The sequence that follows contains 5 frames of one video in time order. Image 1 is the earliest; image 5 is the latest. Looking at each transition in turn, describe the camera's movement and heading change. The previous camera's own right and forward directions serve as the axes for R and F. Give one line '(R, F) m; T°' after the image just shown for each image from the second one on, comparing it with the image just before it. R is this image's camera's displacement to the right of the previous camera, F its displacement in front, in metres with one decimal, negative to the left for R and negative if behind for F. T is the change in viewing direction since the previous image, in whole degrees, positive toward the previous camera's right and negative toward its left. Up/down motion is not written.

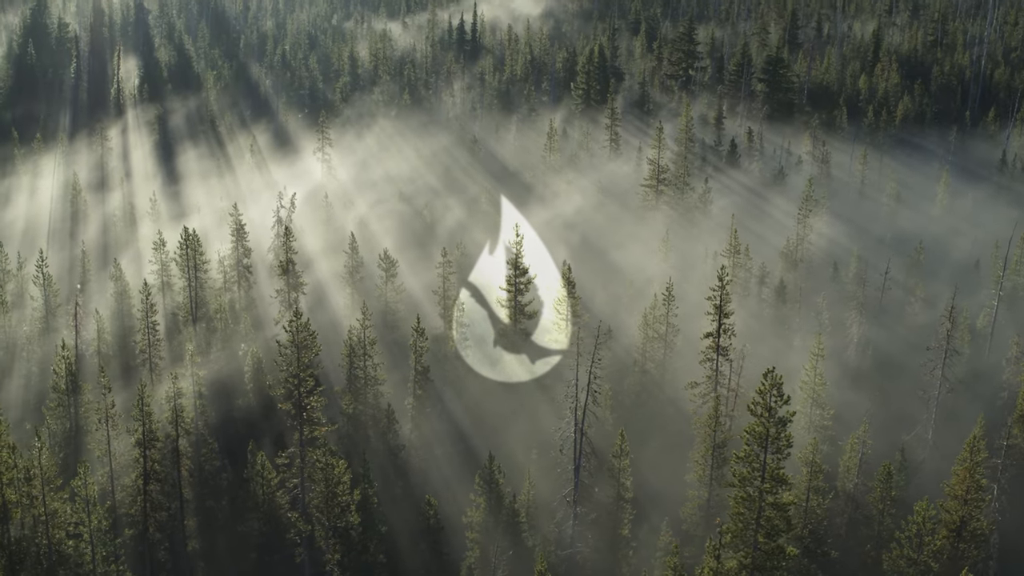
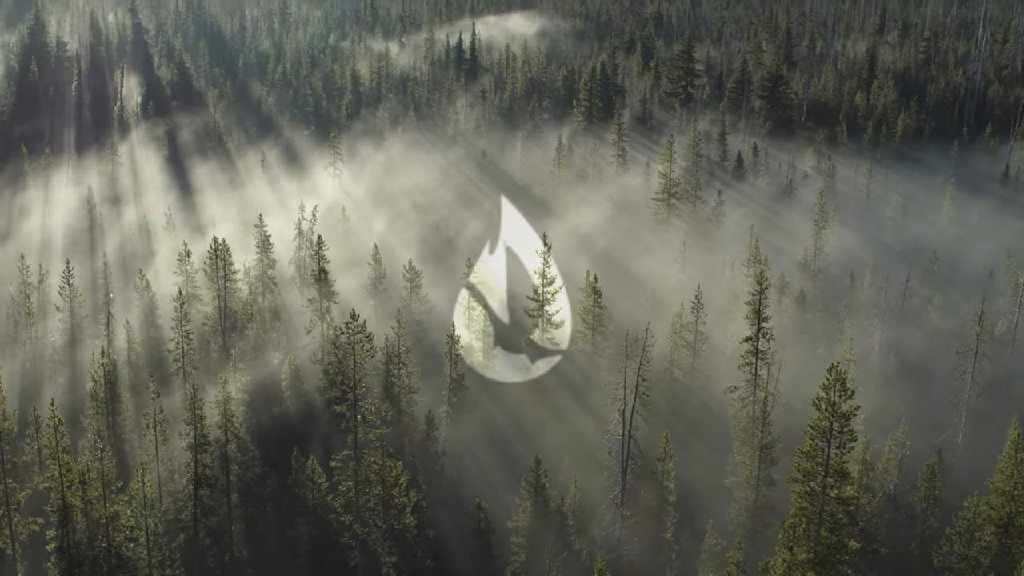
(-4.2, -0.6) m; +1°
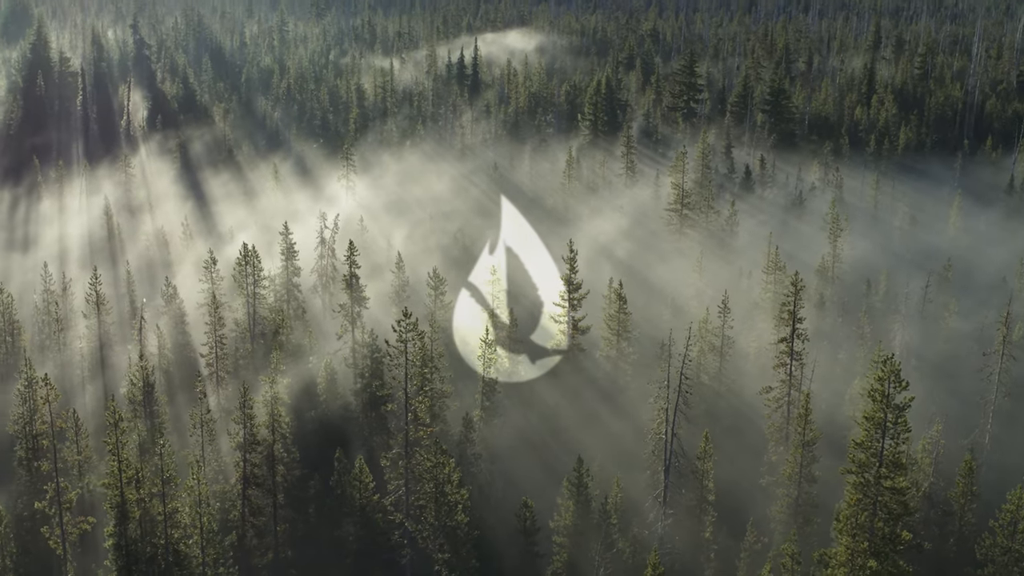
(-3.7, -0.7) m; +1°
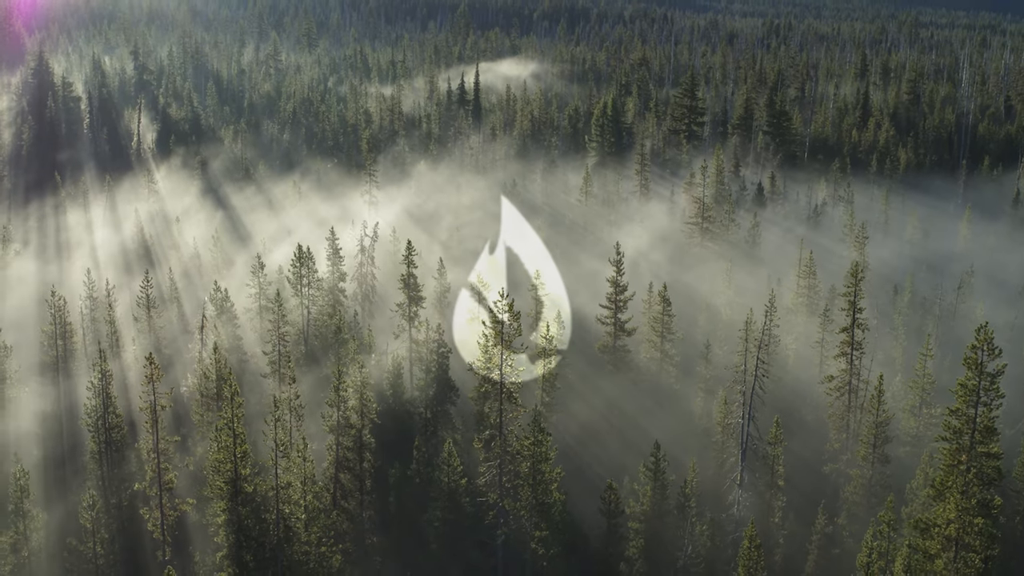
(-7.2, -1.5) m; +1°
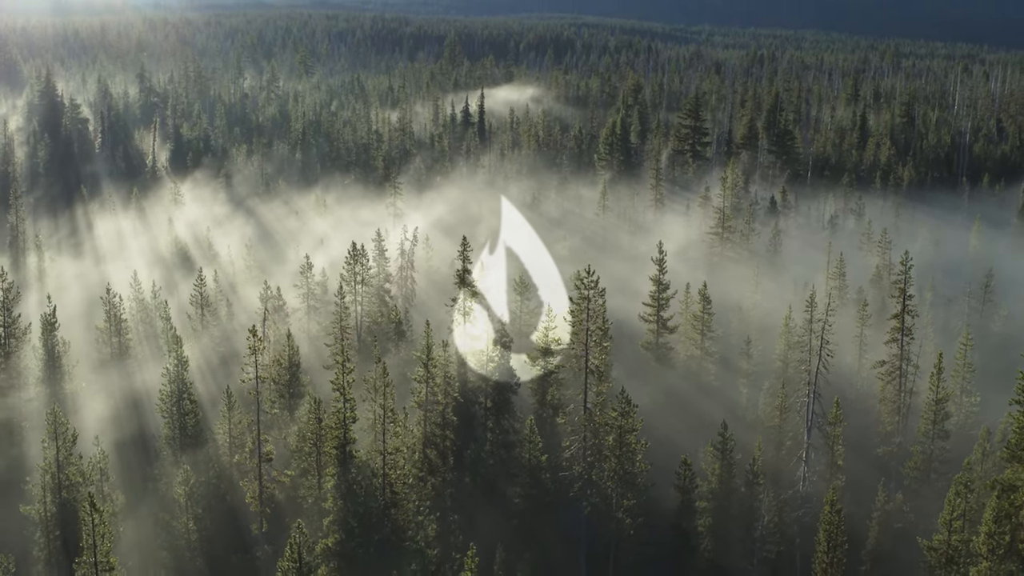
(-6.7, -2.2) m; +1°
